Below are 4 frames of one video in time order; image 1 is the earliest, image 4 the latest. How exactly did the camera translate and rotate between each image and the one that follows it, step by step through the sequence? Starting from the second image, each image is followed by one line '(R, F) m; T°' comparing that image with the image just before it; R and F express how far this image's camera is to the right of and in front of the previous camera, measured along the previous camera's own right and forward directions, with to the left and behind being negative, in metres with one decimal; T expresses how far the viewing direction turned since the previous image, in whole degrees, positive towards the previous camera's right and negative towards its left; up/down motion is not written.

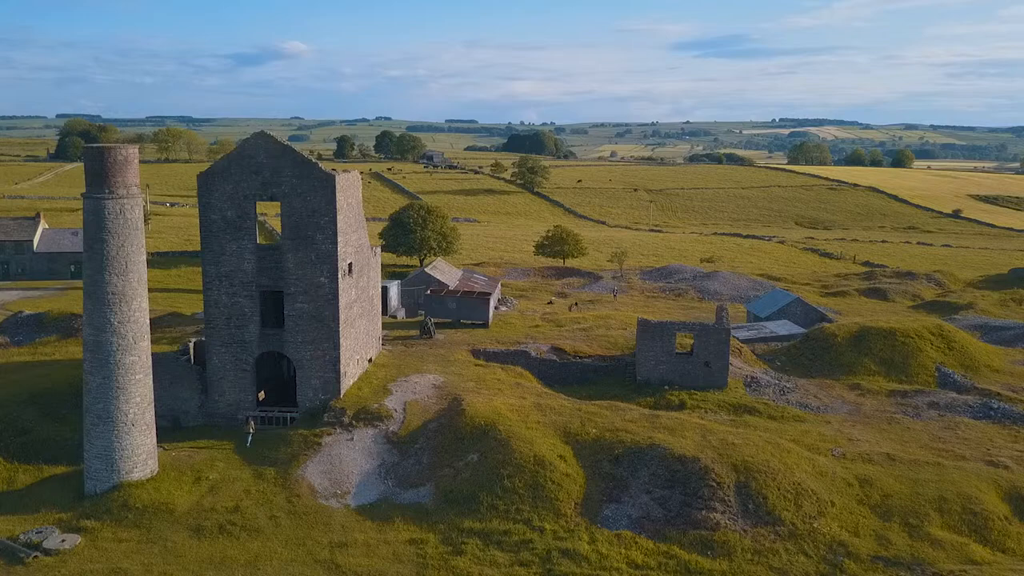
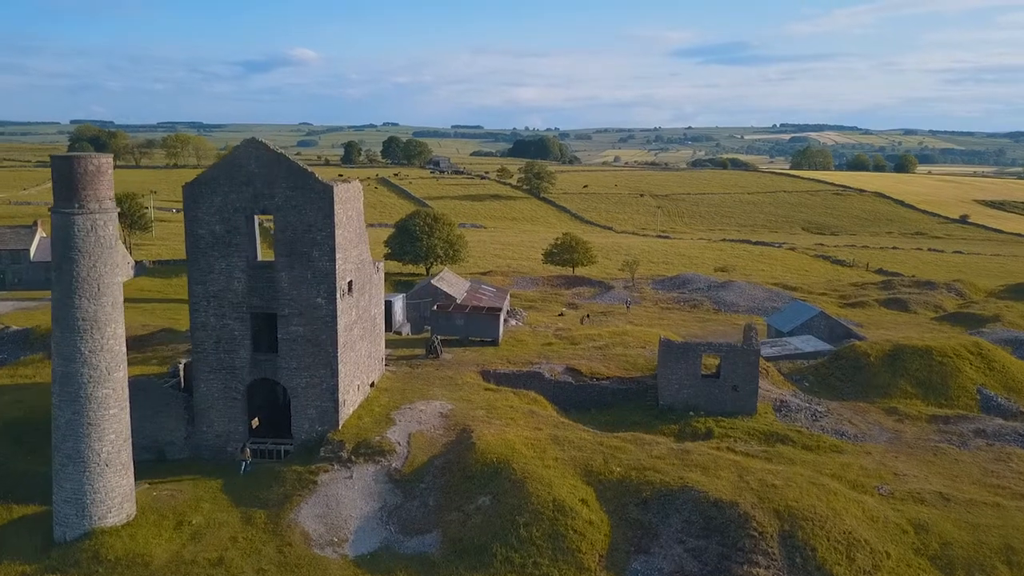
(-0.2, +2.0) m; 0°
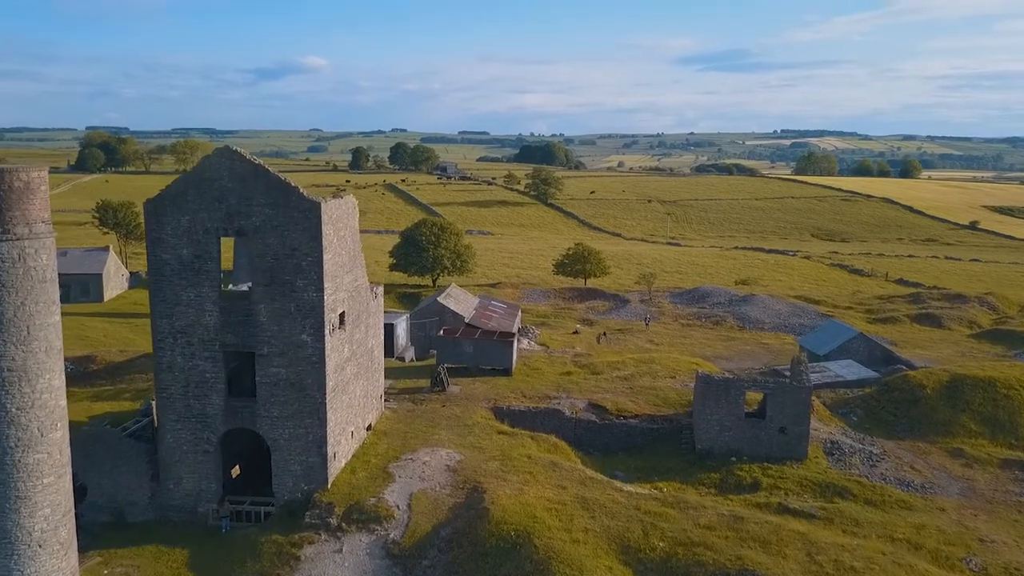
(-0.2, +3.3) m; 0°
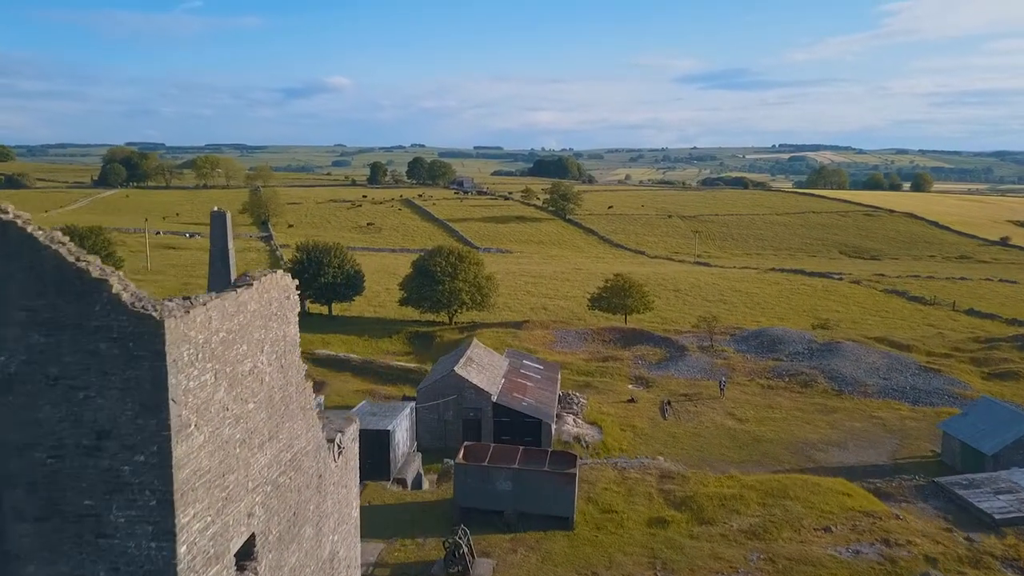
(-0.7, +10.8) m; -1°
